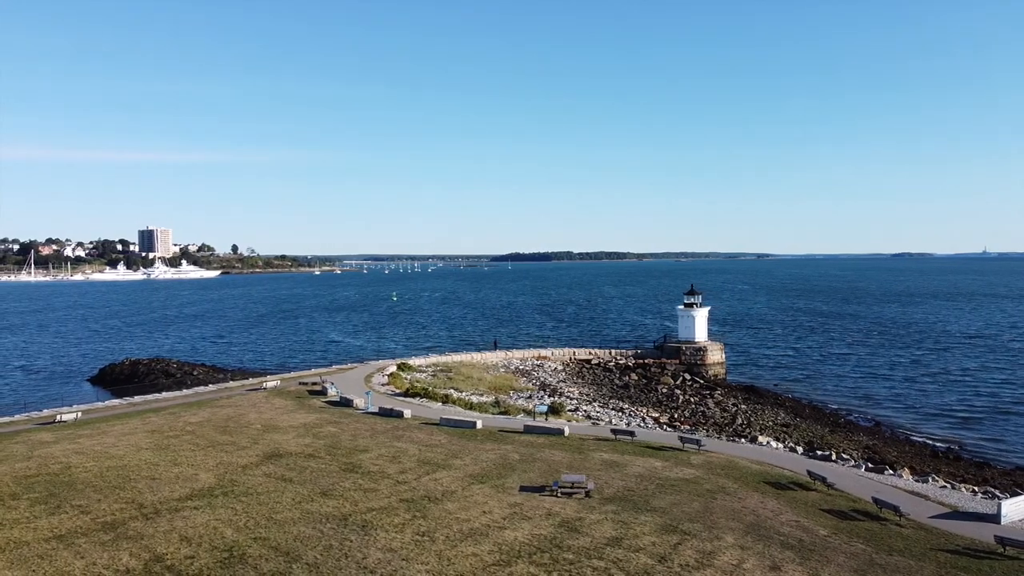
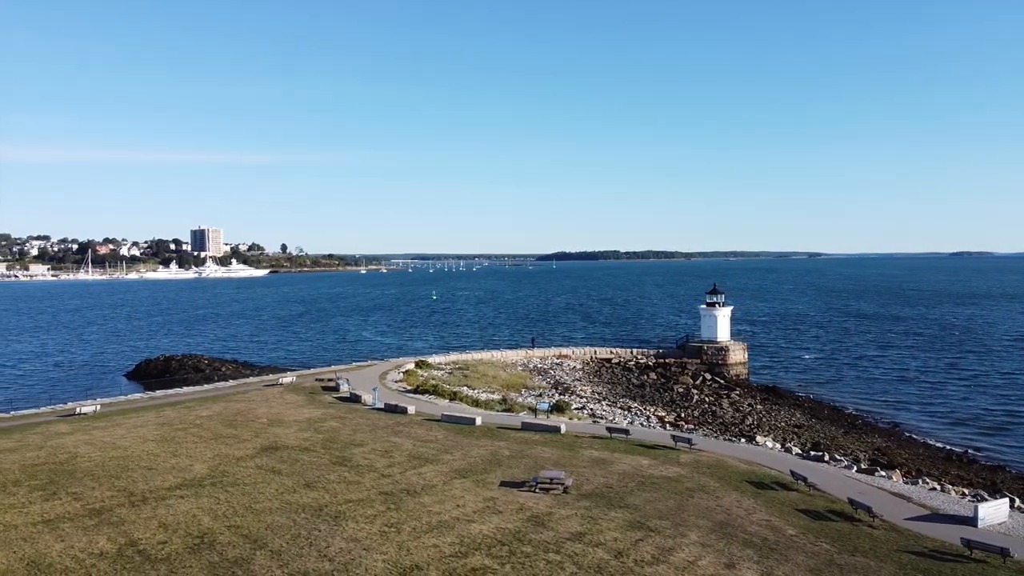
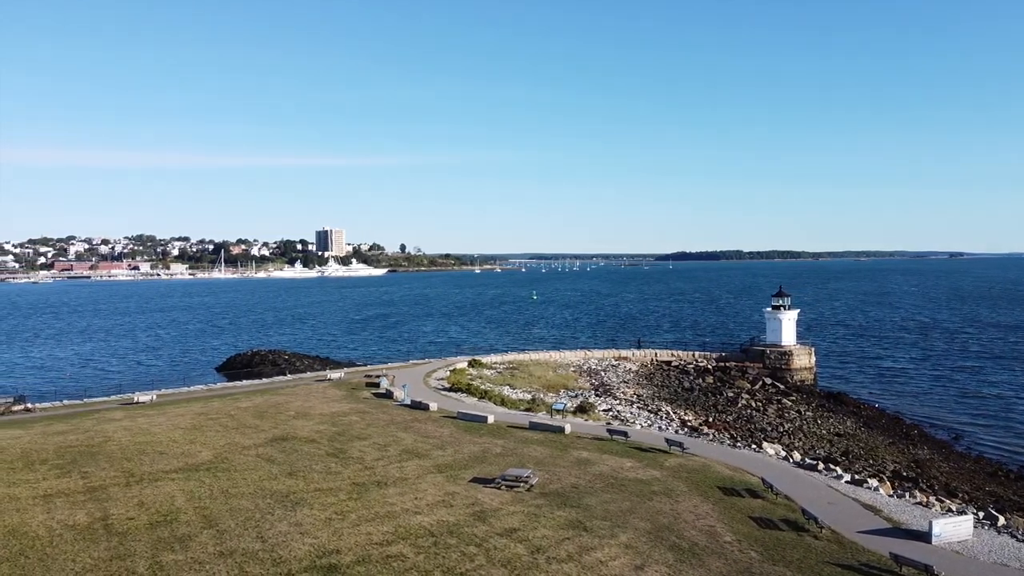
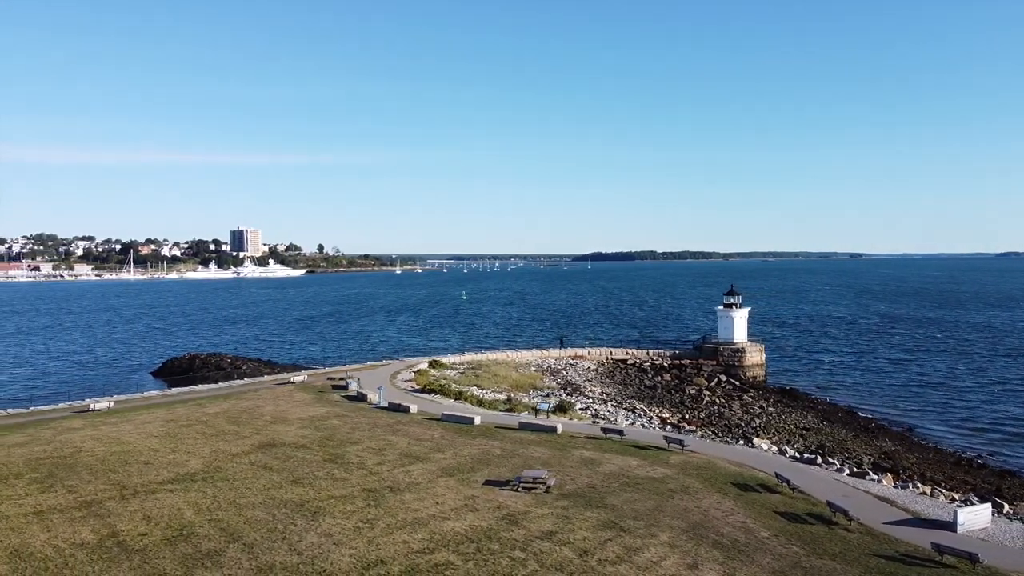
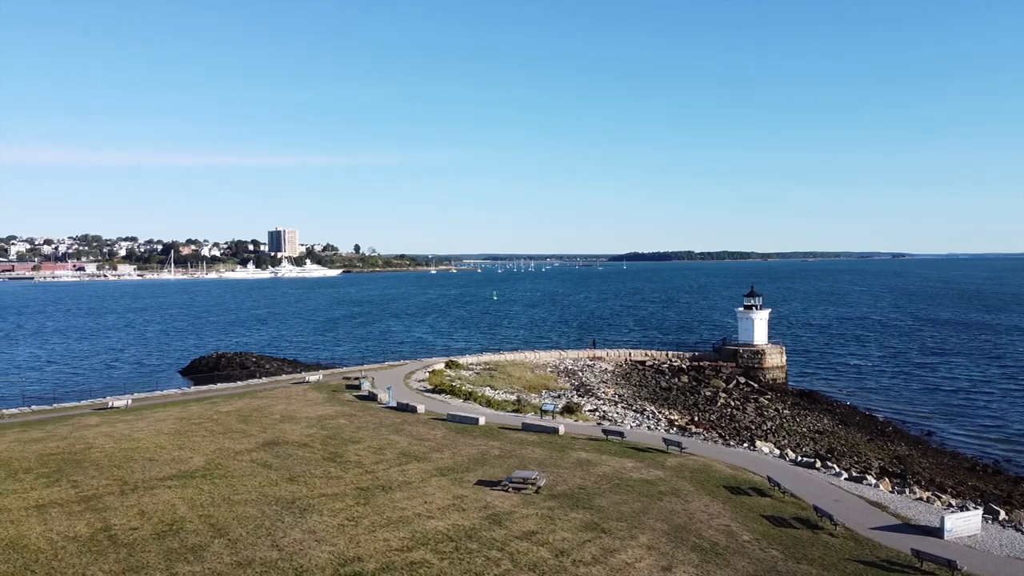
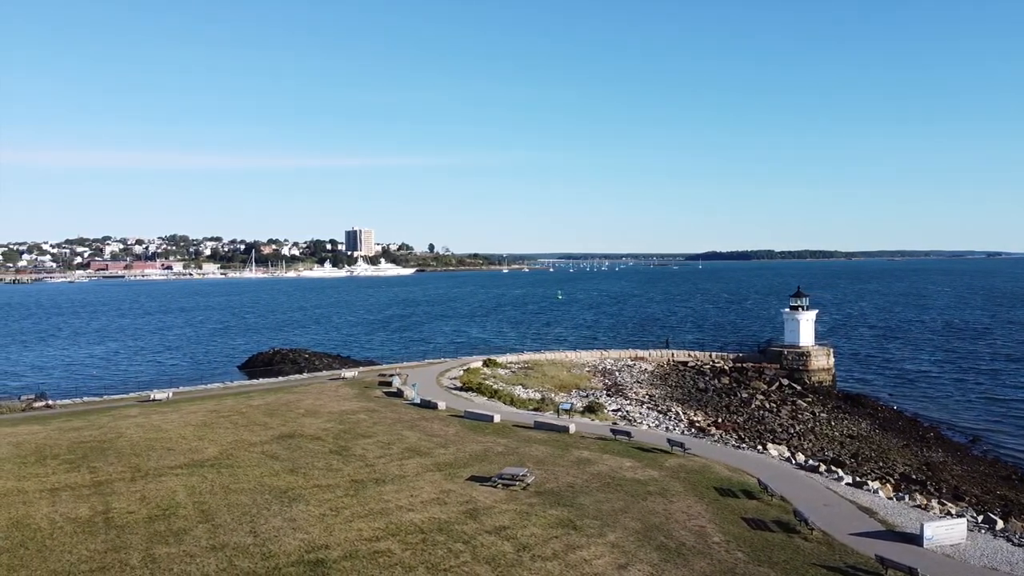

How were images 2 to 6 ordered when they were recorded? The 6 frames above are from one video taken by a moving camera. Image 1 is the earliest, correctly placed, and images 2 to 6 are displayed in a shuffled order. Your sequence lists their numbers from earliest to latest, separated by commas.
2, 4, 5, 3, 6
